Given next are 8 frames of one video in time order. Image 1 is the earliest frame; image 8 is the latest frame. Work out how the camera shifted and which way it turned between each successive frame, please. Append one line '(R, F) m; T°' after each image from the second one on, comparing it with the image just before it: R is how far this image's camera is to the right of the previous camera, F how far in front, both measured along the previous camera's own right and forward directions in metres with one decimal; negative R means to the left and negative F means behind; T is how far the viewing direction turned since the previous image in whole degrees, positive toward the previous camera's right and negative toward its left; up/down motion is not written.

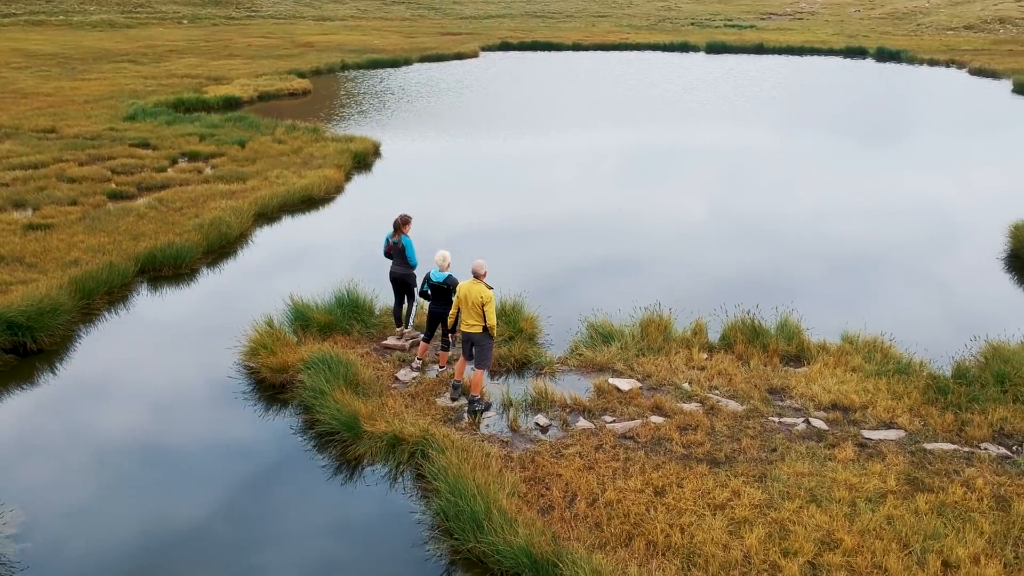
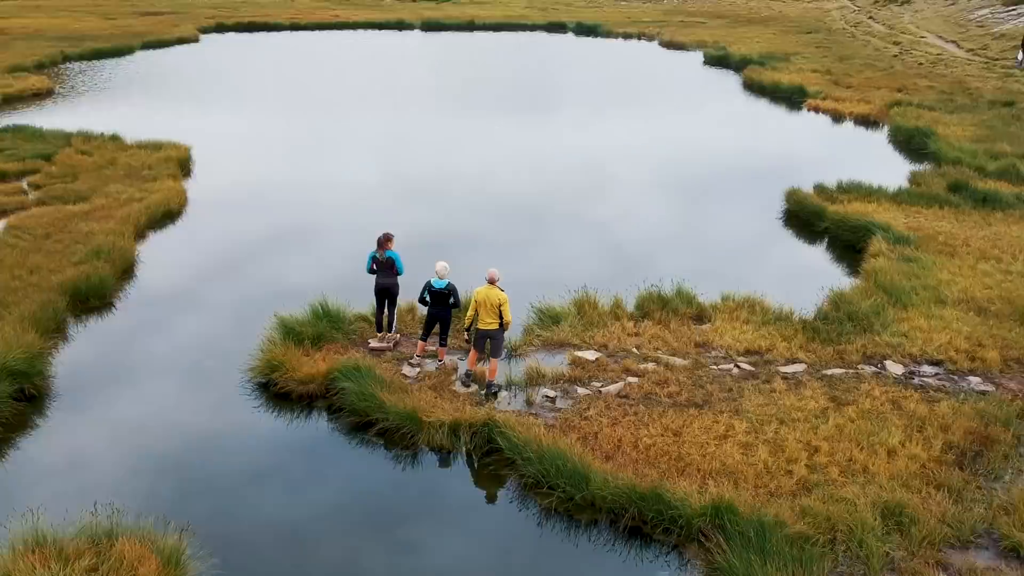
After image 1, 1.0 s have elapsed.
(-3.6, -1.4) m; +18°
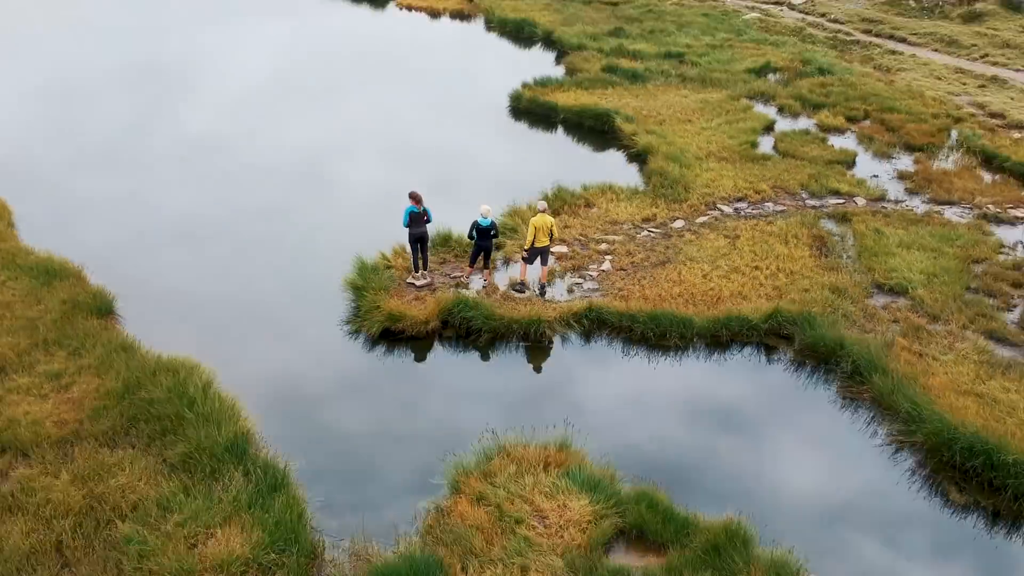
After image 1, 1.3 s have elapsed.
(-8.7, -1.2) m; +32°
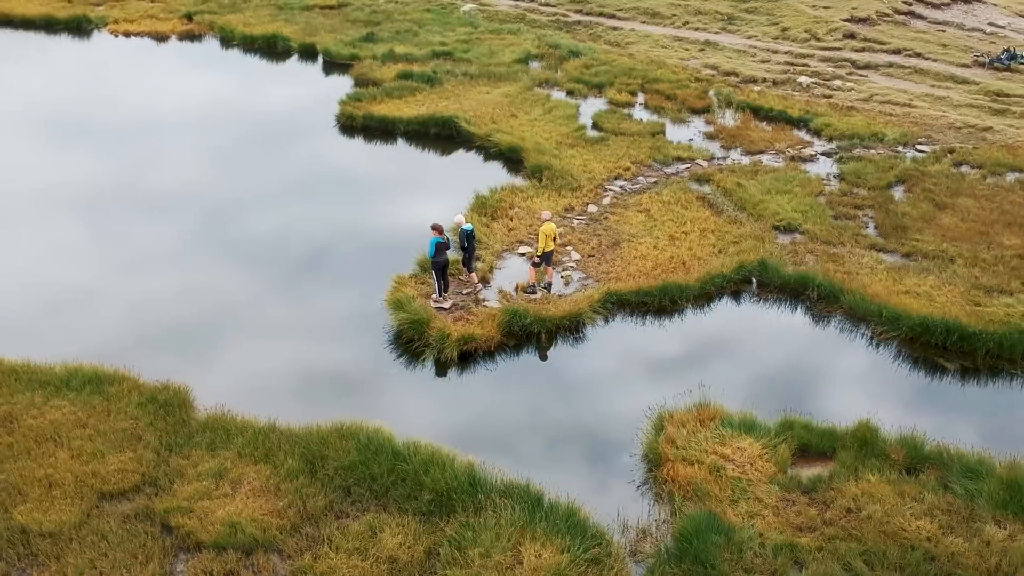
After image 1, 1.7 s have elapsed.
(-7.0, -0.5) m; +23°
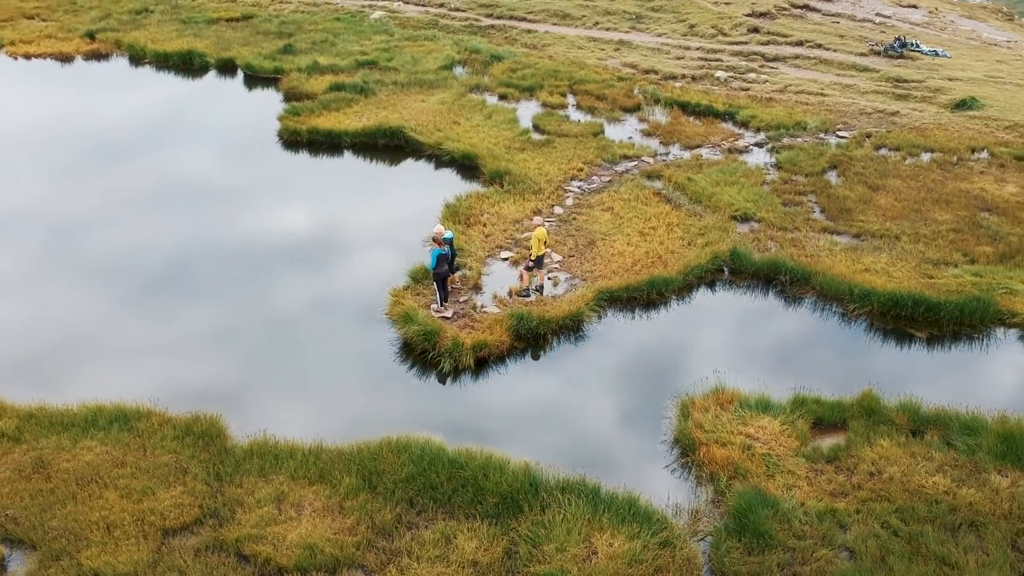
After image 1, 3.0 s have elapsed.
(-2.3, -0.4) m; +8°
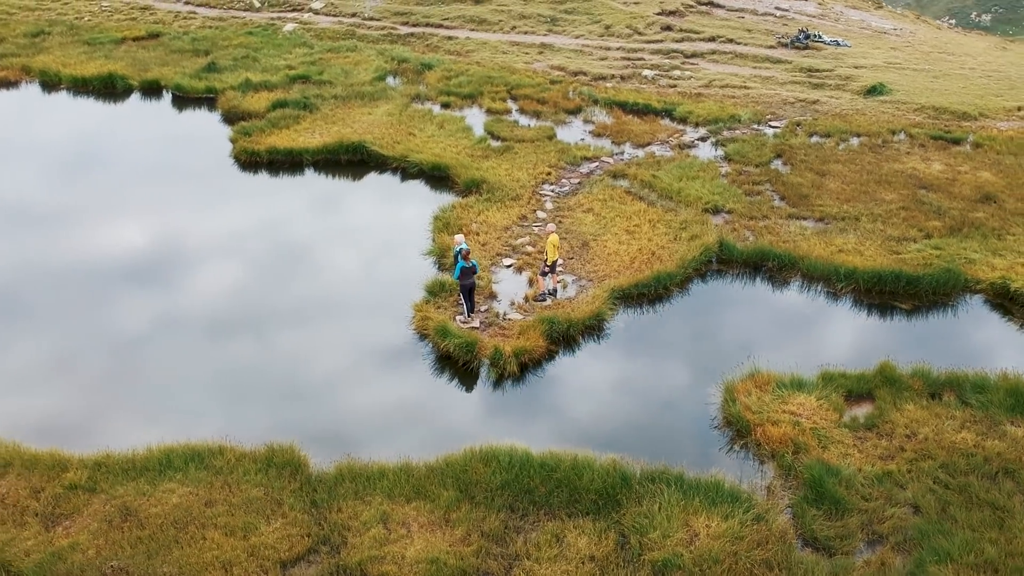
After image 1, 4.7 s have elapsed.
(-3.1, -0.5) m; +8°
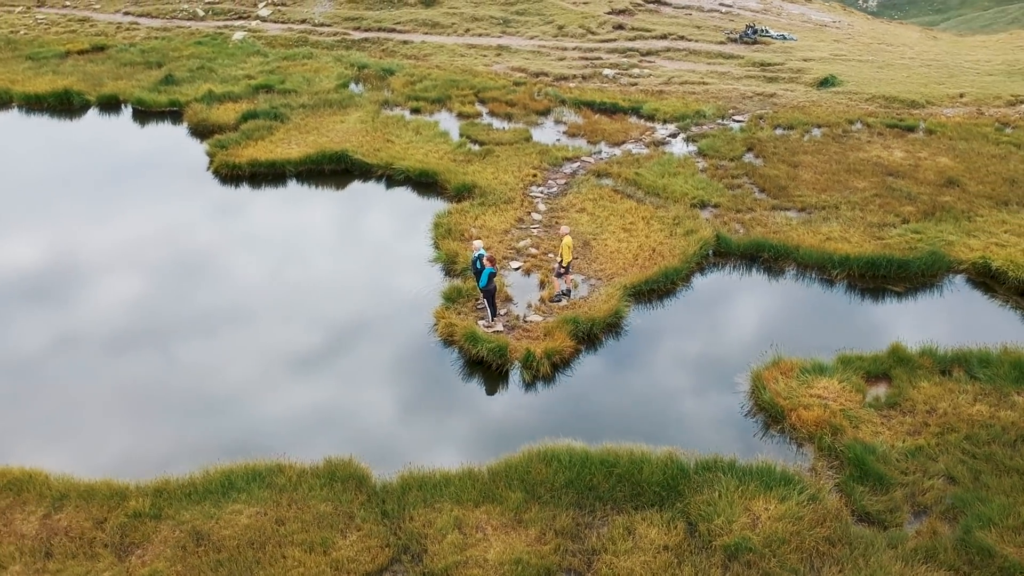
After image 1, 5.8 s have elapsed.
(-2.1, -0.3) m; +5°
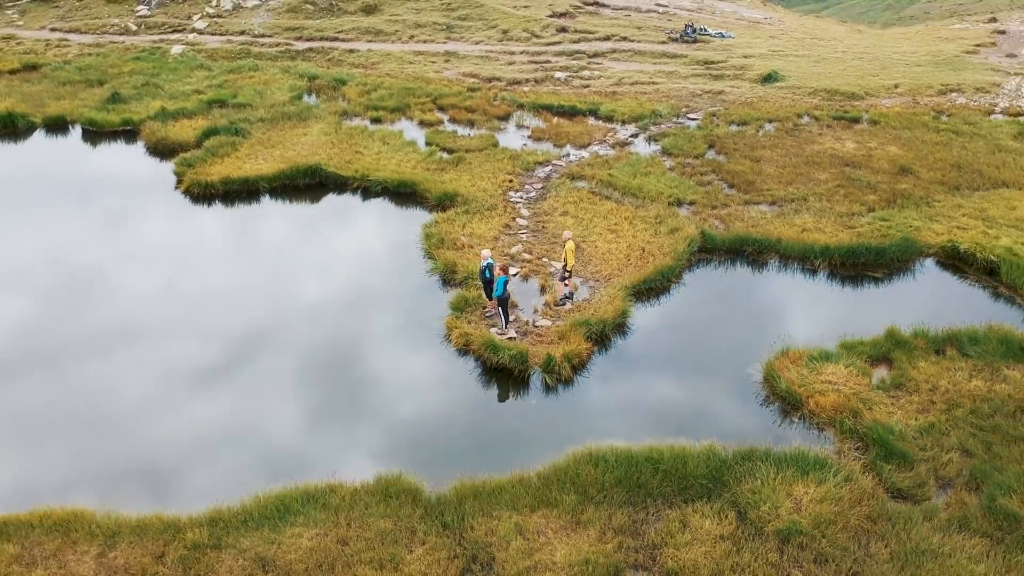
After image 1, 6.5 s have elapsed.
(-2.0, -0.2) m; +6°
